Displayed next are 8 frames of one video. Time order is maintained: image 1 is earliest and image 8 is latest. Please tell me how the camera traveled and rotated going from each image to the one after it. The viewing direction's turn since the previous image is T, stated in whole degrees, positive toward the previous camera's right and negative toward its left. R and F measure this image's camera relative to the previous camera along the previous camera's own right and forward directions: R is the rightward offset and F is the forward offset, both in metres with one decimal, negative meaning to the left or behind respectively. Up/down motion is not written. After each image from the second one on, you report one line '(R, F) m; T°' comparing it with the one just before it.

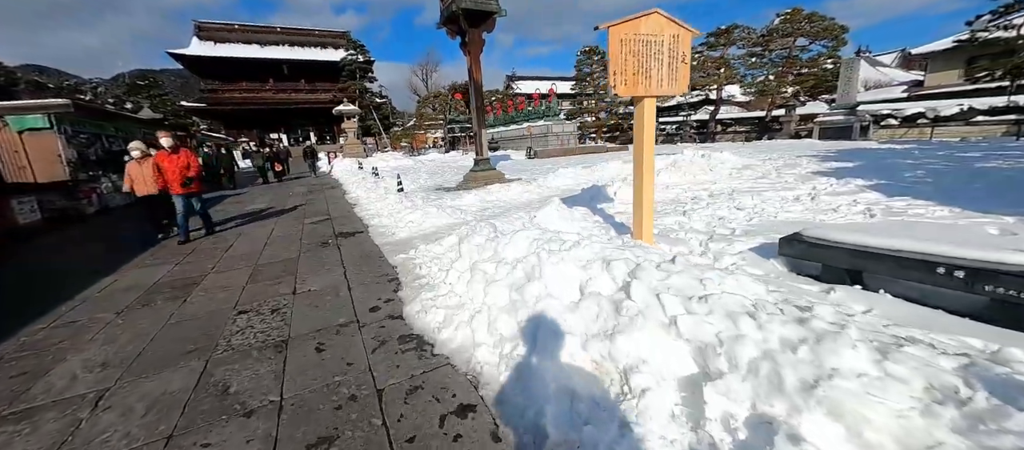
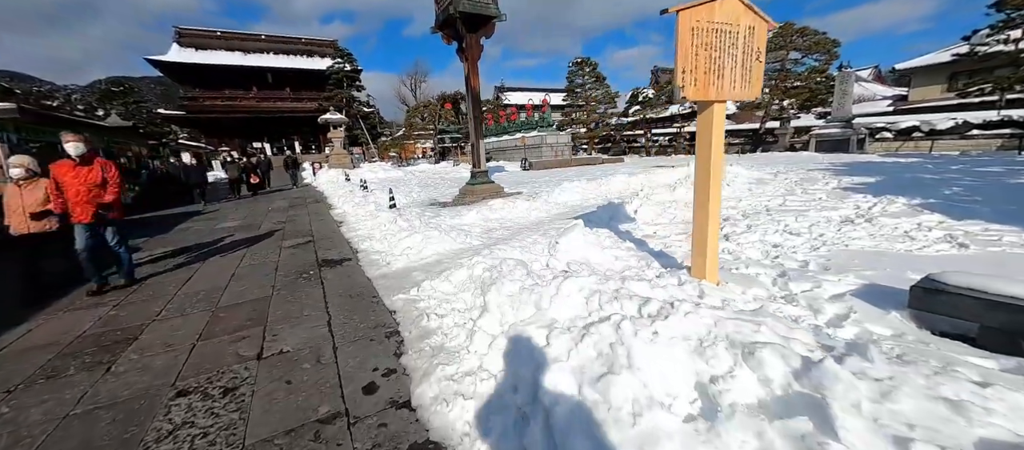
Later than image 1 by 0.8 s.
(-0.3, +0.7) m; +2°
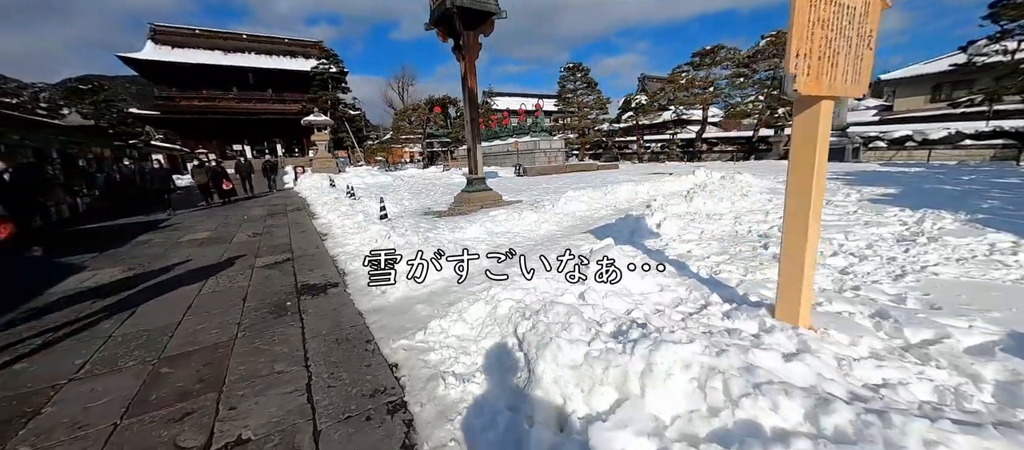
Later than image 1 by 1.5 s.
(-0.3, +0.7) m; +2°
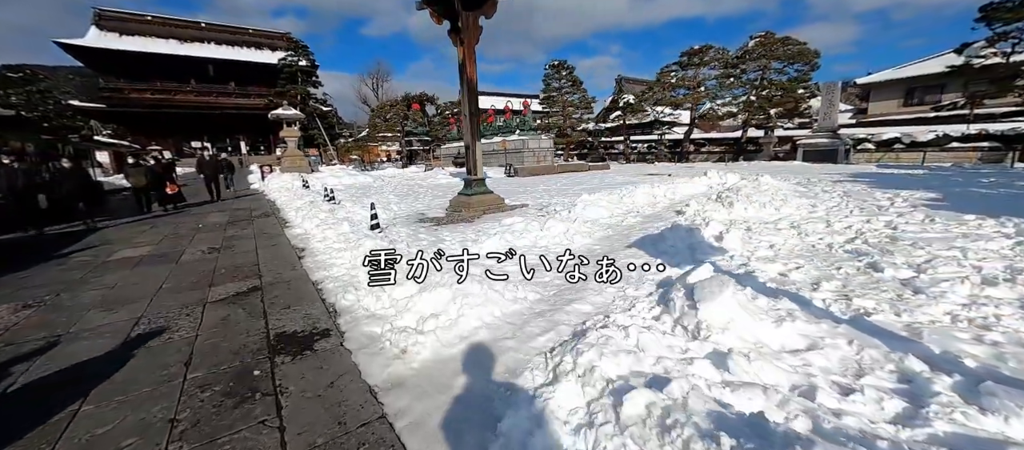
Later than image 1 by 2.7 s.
(-0.7, +1.1) m; +4°
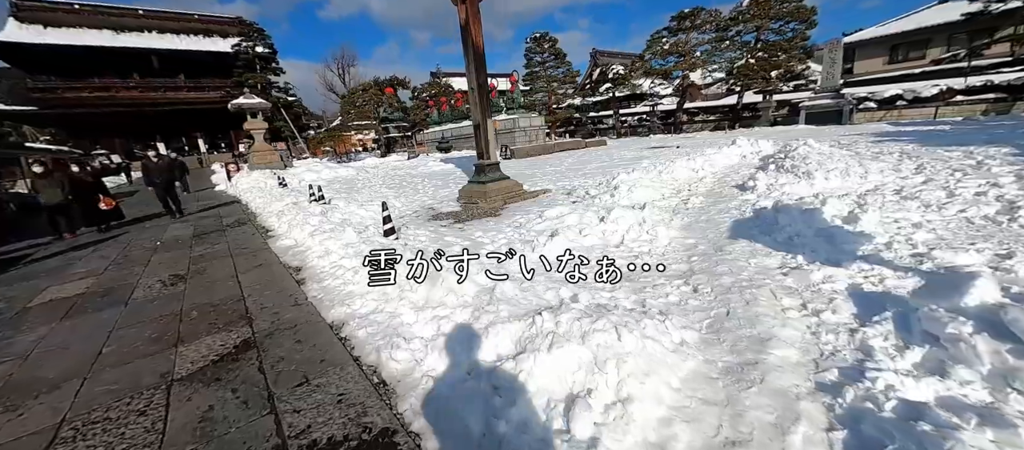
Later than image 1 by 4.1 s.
(-0.9, +1.1) m; +3°
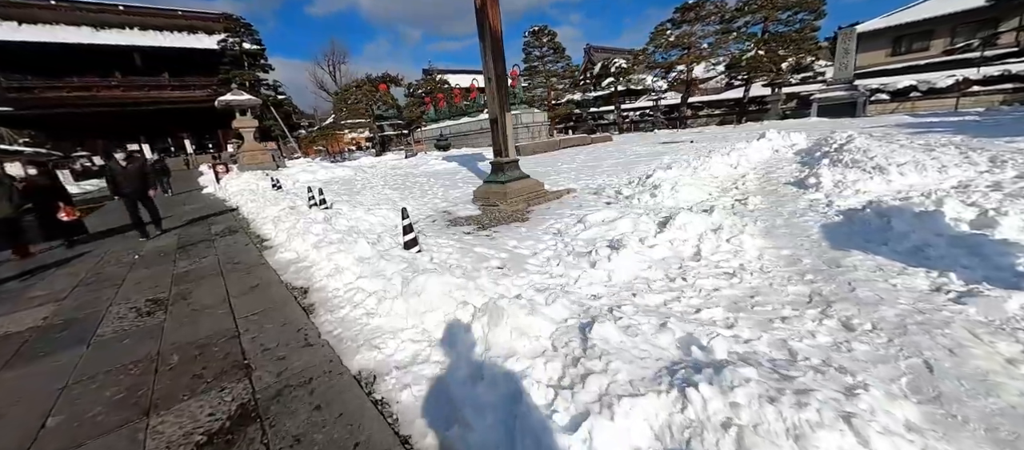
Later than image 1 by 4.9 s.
(-0.5, +0.7) m; +1°
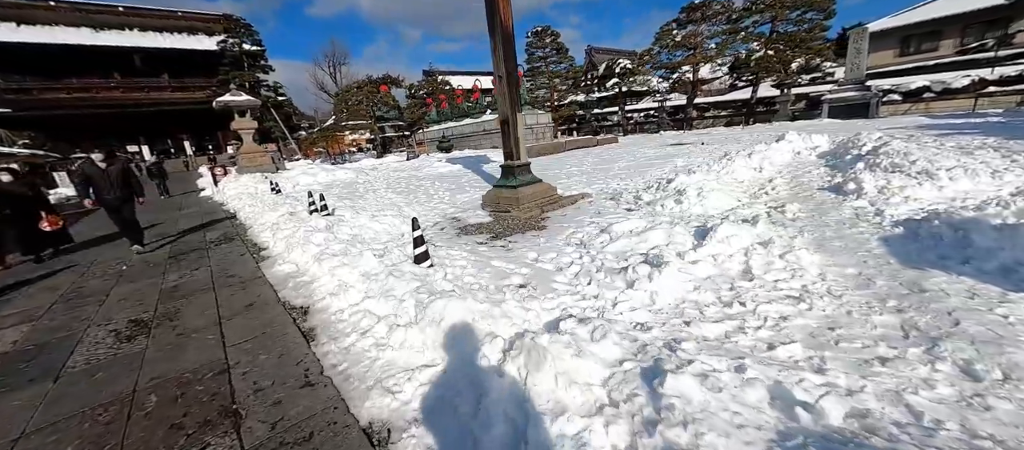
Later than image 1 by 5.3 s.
(-0.2, +0.4) m; 0°
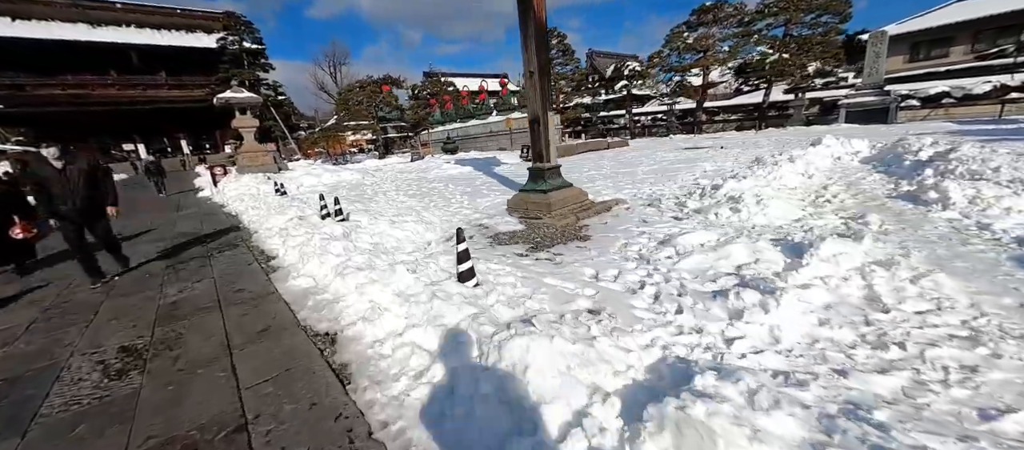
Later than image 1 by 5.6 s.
(-0.5, +0.5) m; 0°
